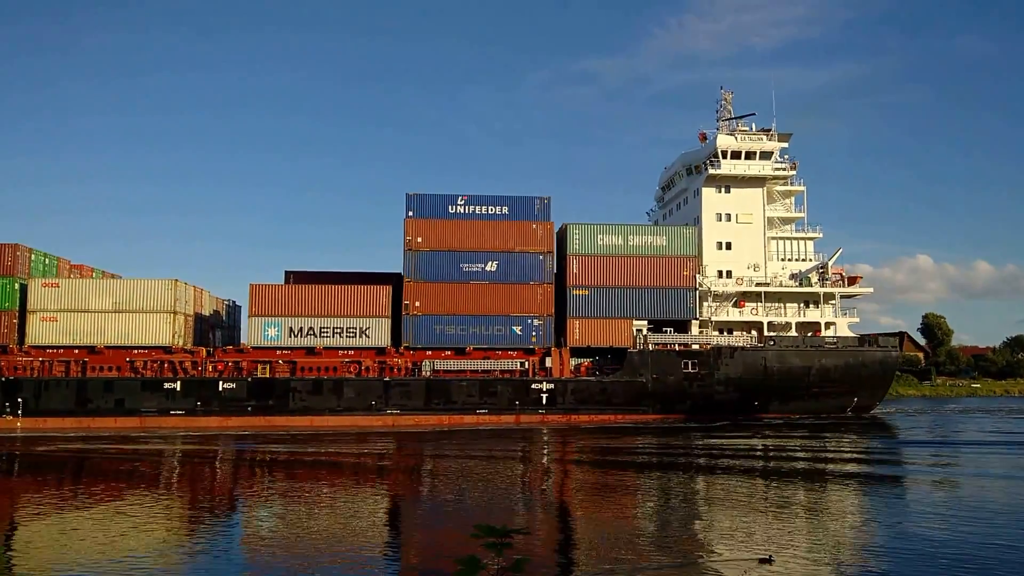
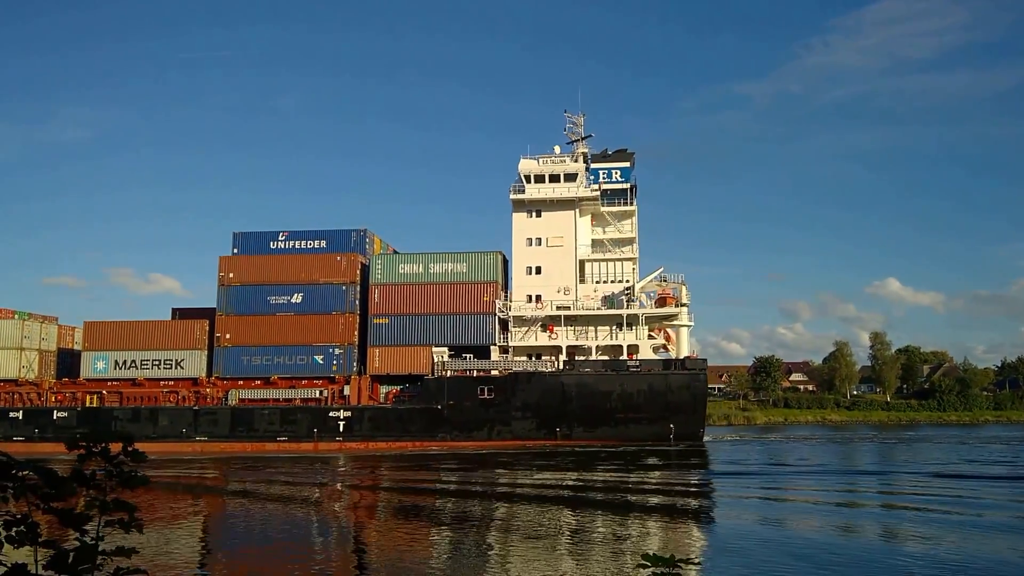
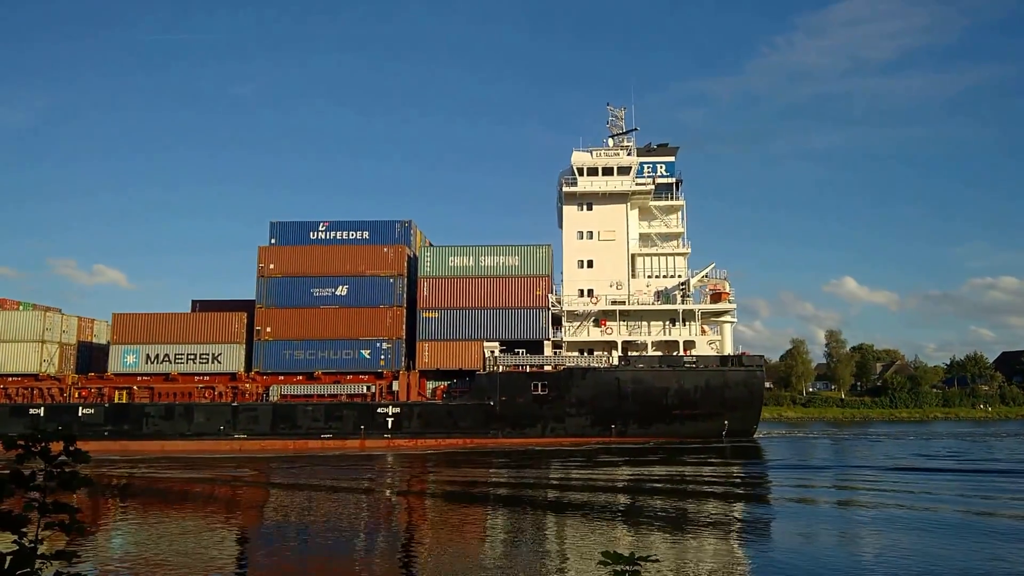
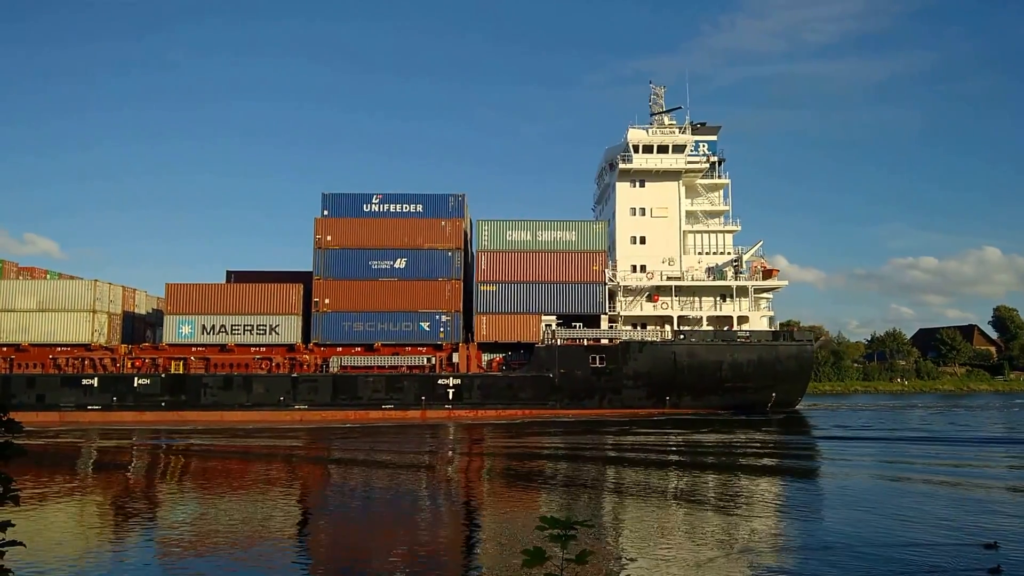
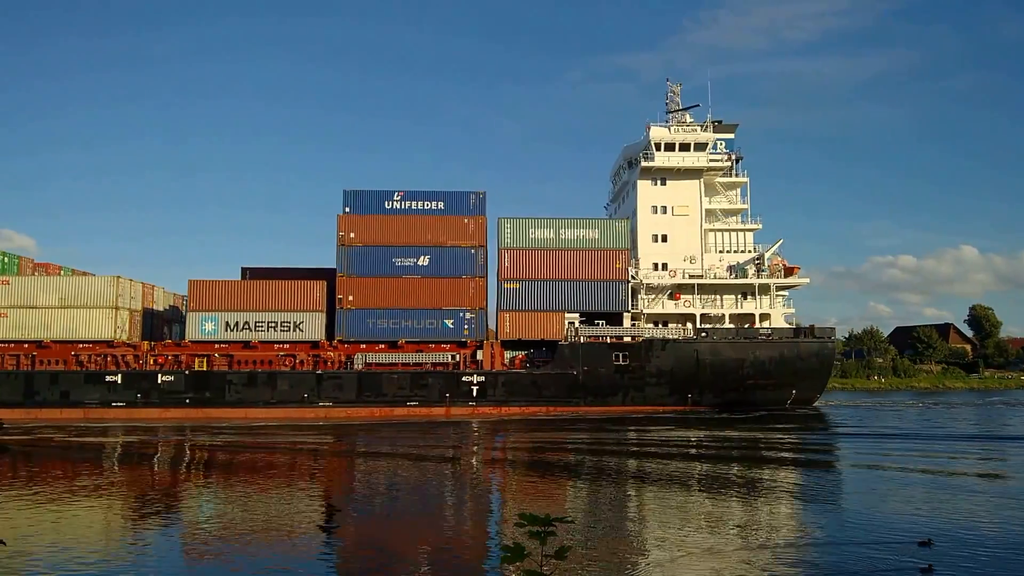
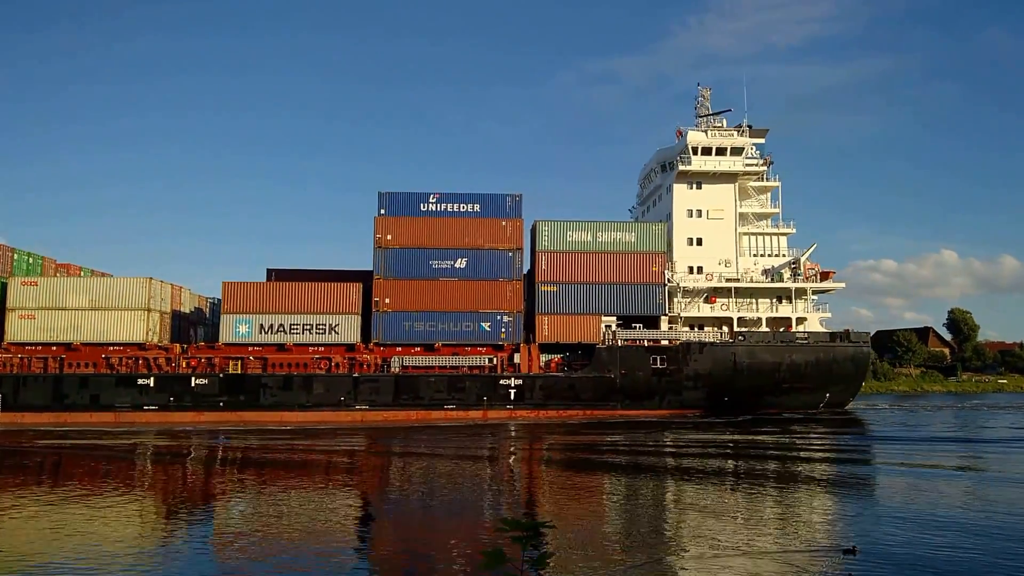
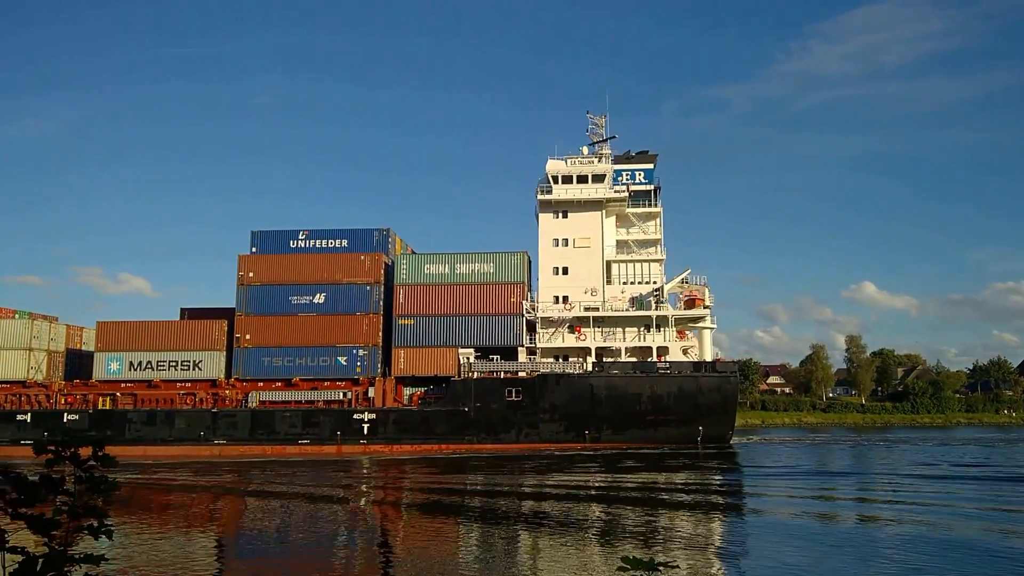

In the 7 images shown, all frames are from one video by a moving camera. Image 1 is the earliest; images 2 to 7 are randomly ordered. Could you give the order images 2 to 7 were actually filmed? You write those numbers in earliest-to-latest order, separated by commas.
6, 5, 4, 3, 7, 2
